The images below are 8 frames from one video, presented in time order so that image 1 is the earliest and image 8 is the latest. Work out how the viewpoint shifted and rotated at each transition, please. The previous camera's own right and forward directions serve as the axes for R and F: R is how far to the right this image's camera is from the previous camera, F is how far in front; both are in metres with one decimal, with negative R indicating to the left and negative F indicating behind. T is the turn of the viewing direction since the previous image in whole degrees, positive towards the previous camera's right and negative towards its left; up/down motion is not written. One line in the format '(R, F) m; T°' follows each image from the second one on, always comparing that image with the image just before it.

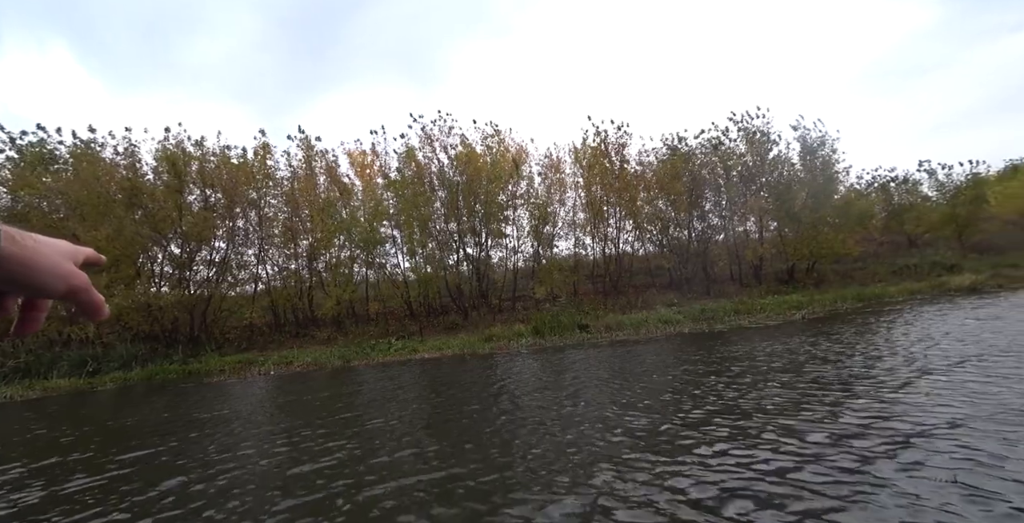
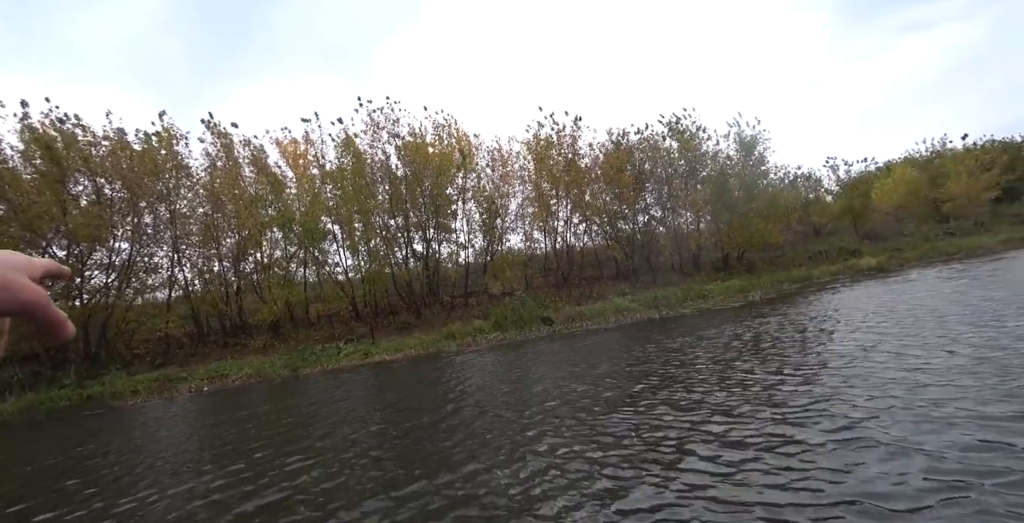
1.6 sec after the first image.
(-2.1, +1.2) m; +9°
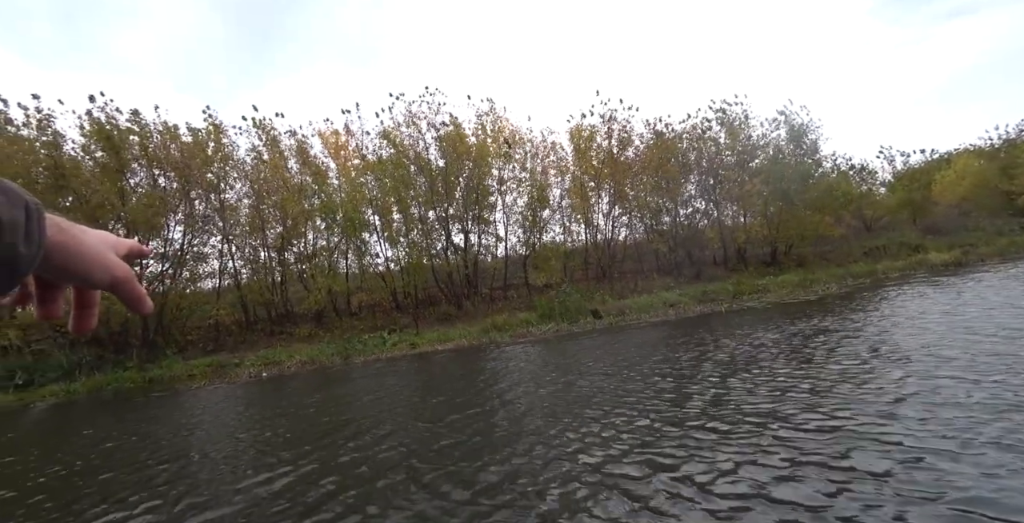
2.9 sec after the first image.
(-1.9, +0.7) m; -3°
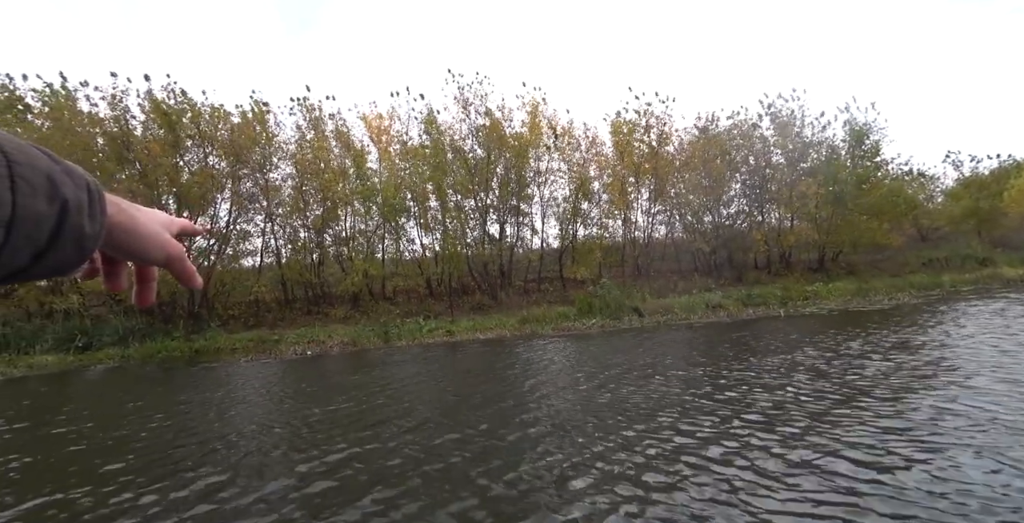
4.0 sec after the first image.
(-1.4, +0.6) m; -3°
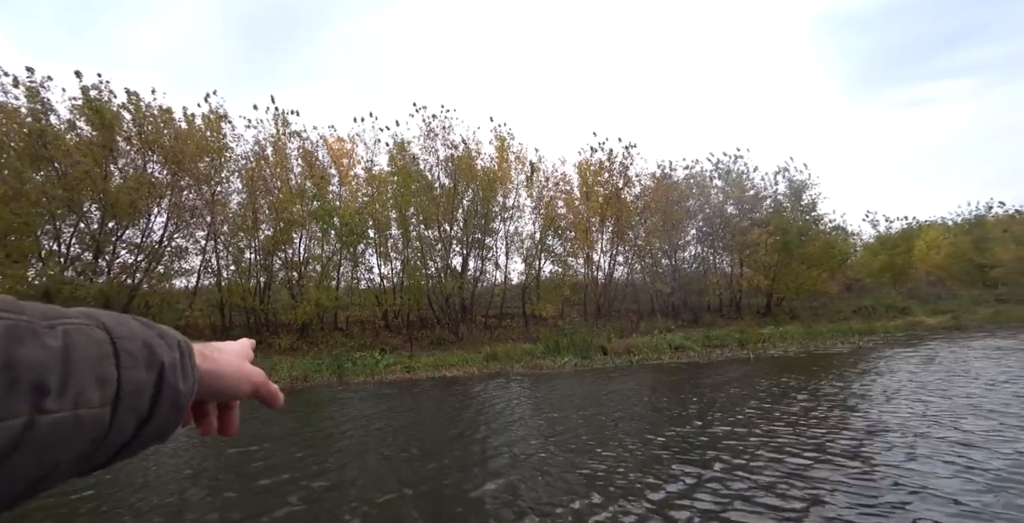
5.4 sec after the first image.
(-1.2, +1.0) m; +7°
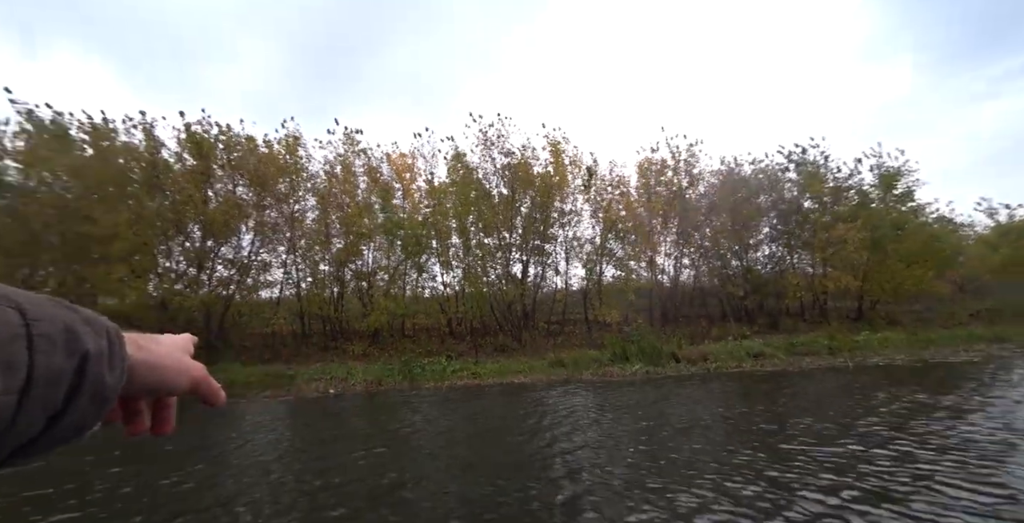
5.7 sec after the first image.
(-0.5, +0.2) m; -8°
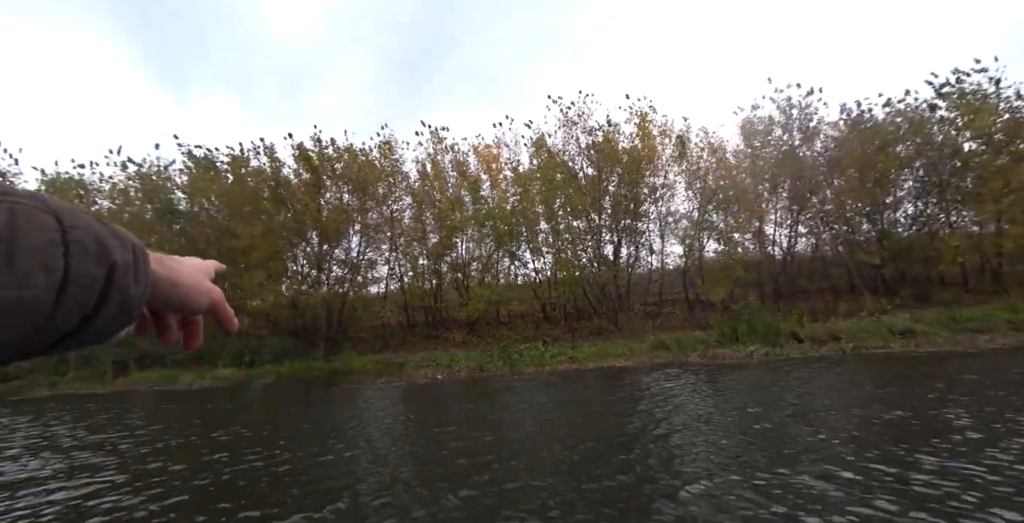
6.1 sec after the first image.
(-0.3, +0.3) m; -12°
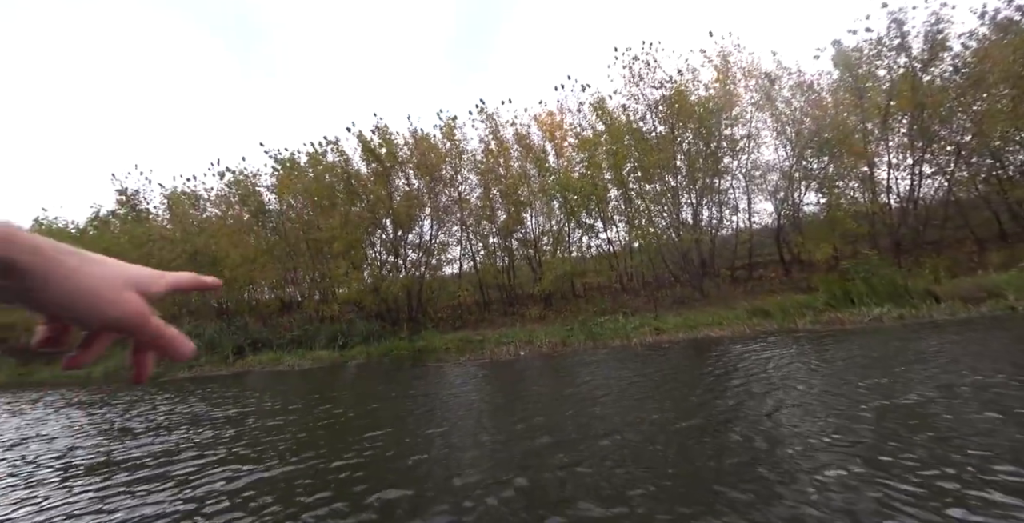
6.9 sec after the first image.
(-0.6, +0.8) m; -9°
